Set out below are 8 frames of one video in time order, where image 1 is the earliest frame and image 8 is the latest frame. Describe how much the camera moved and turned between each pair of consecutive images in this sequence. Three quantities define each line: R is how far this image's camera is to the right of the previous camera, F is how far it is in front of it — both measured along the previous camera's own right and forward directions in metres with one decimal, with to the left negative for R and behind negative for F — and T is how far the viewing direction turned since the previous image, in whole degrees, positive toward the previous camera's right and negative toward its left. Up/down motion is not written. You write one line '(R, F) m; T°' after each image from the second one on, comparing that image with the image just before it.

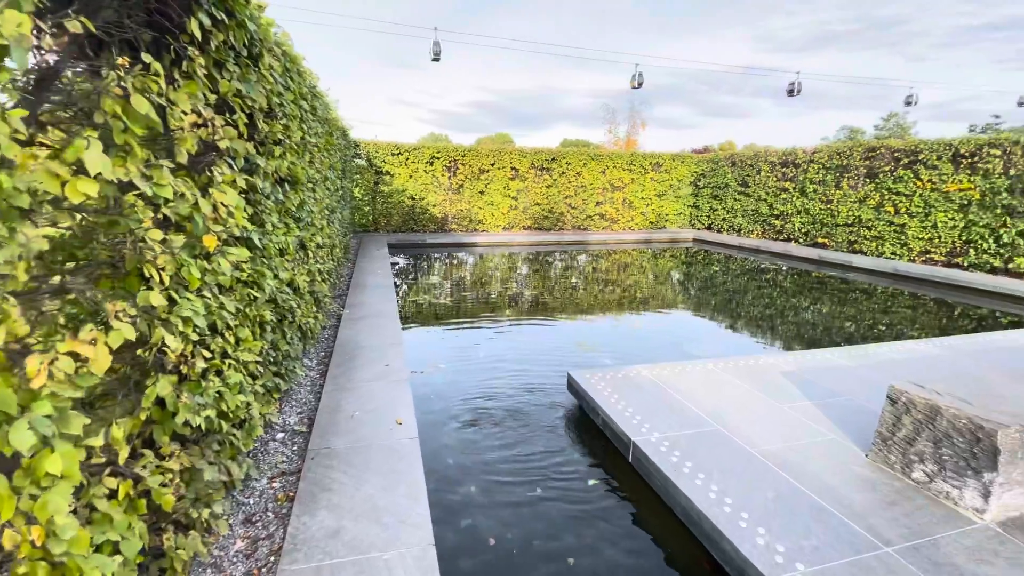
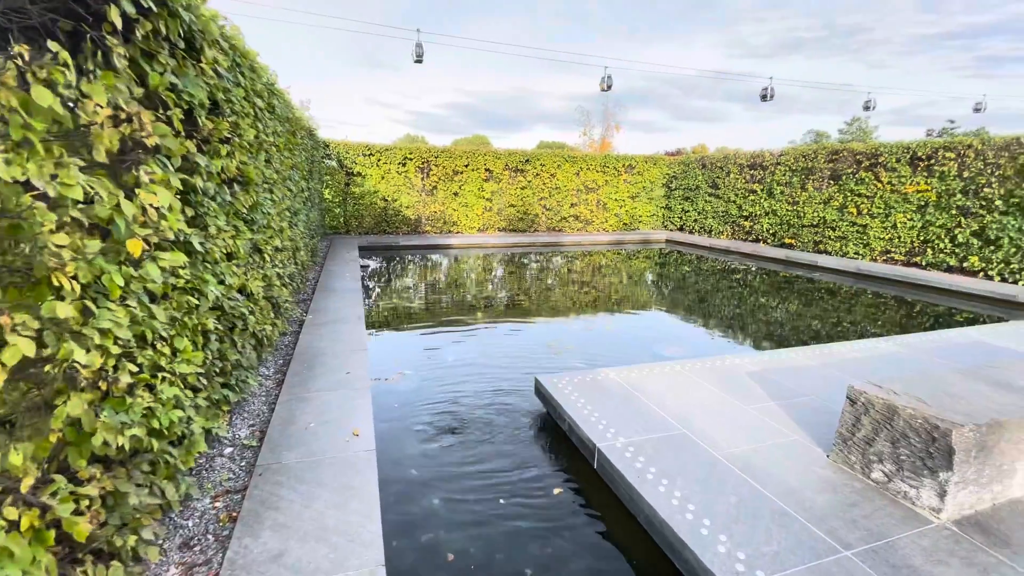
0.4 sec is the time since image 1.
(+0.1, +0.1) m; +3°
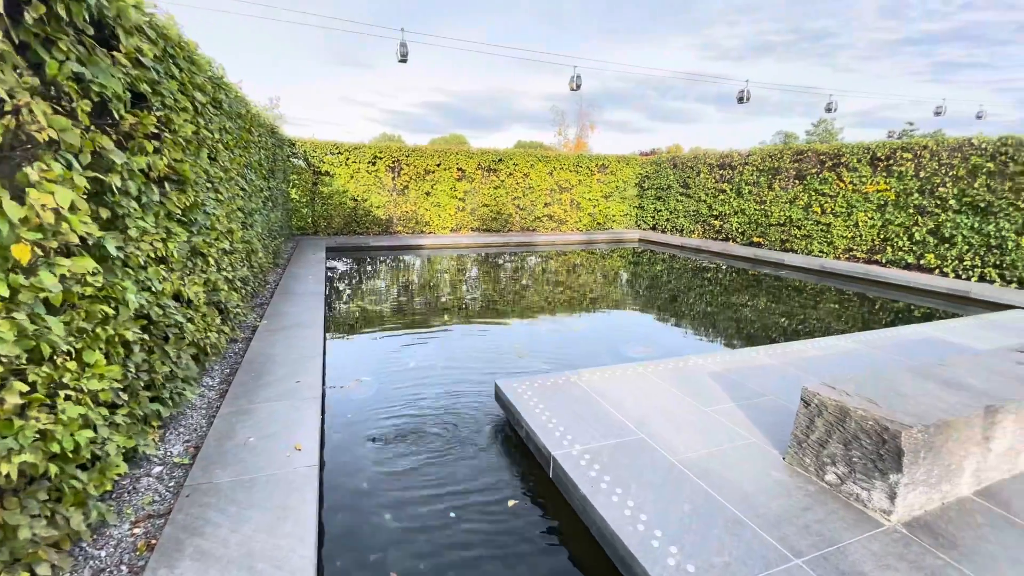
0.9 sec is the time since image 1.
(+0.2, +0.1) m; +3°
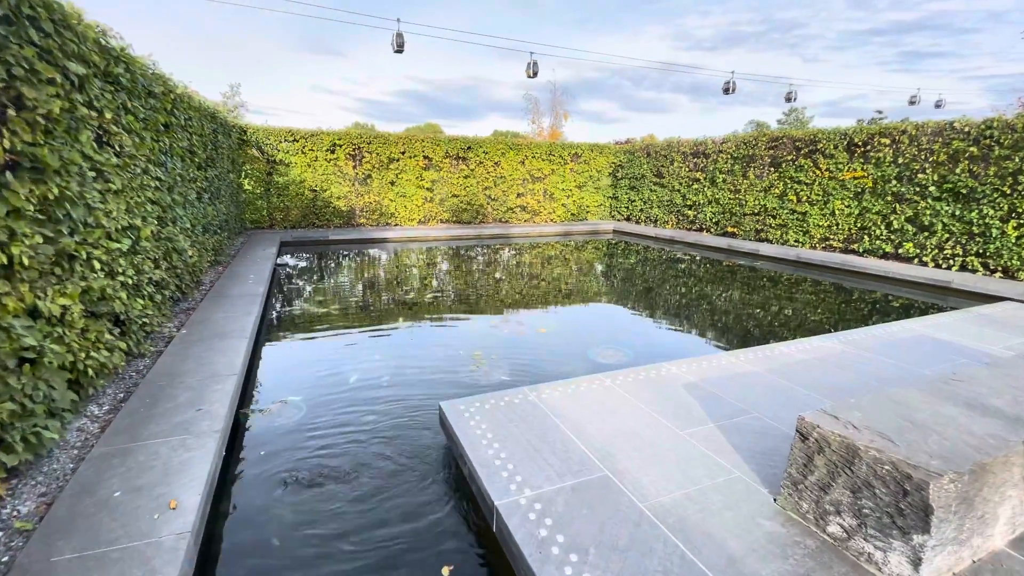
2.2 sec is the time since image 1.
(+0.2, +0.5) m; +3°
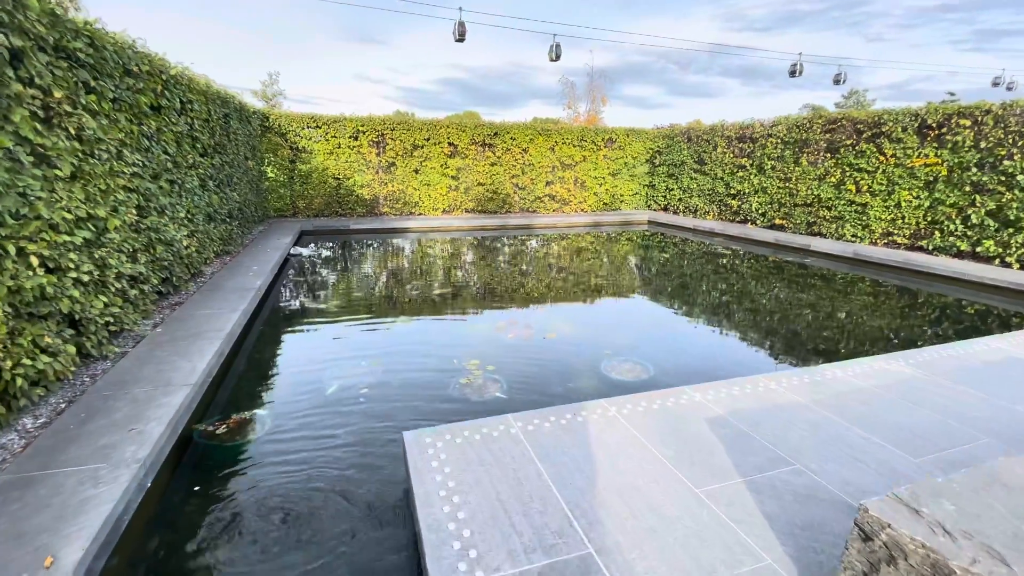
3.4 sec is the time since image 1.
(+0.3, +0.5) m; -4°
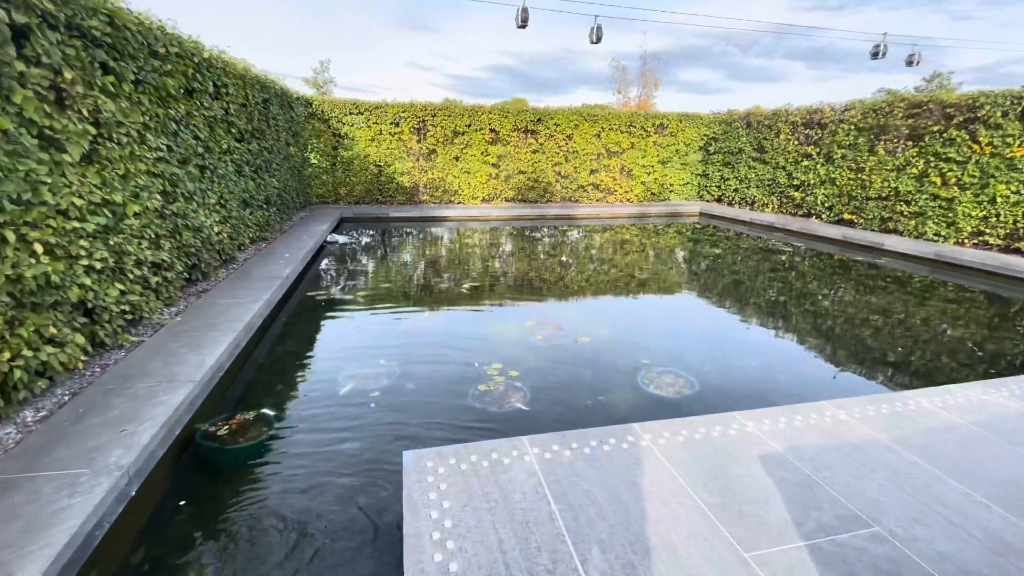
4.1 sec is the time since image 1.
(+0.1, +0.3) m; -5°
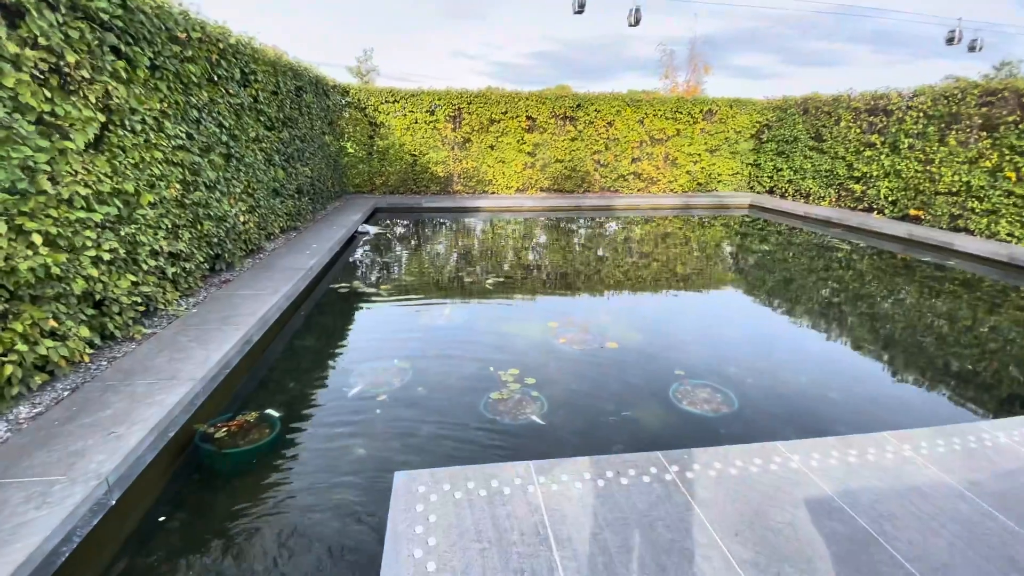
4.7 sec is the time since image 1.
(+0.1, +0.3) m; -5°
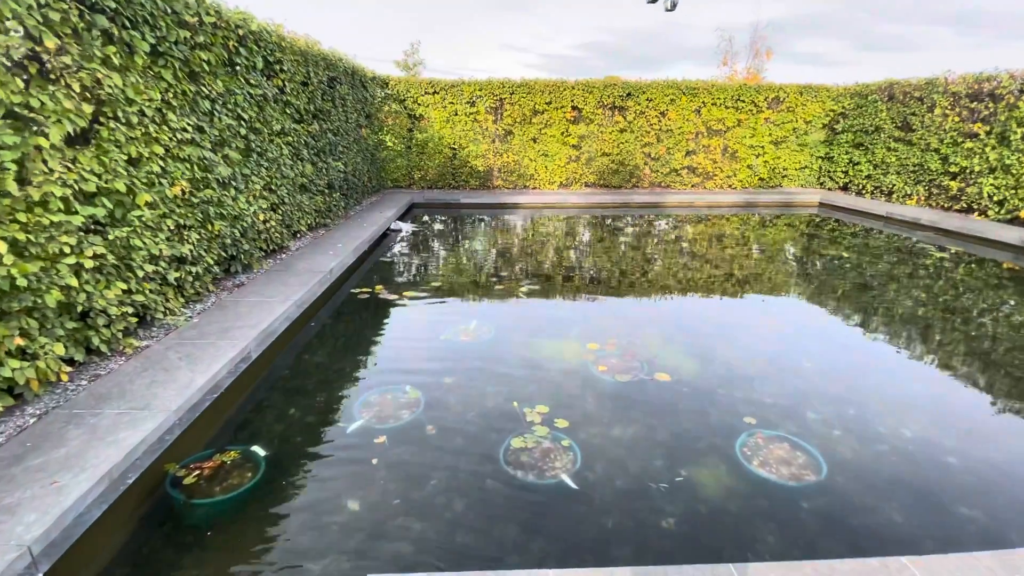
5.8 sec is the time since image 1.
(+0.1, +0.5) m; -5°
